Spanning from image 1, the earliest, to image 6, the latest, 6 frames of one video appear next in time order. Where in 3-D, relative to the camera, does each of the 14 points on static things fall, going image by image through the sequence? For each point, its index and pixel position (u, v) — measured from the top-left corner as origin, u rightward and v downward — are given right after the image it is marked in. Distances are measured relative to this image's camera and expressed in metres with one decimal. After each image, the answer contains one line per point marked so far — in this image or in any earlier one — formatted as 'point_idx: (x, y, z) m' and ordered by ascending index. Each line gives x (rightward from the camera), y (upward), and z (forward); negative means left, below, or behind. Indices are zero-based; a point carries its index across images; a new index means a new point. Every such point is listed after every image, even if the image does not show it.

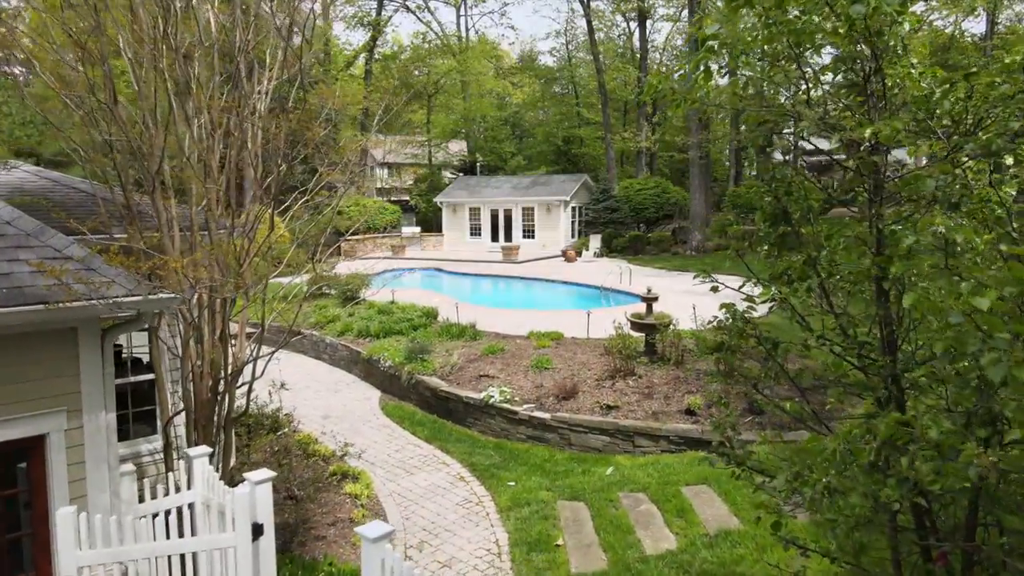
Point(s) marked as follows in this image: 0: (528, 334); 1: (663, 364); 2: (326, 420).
0: (+0.2, -0.7, +10.1) m
1: (+1.9, -1.0, +8.3) m
2: (-2.4, -1.7, +8.3) m
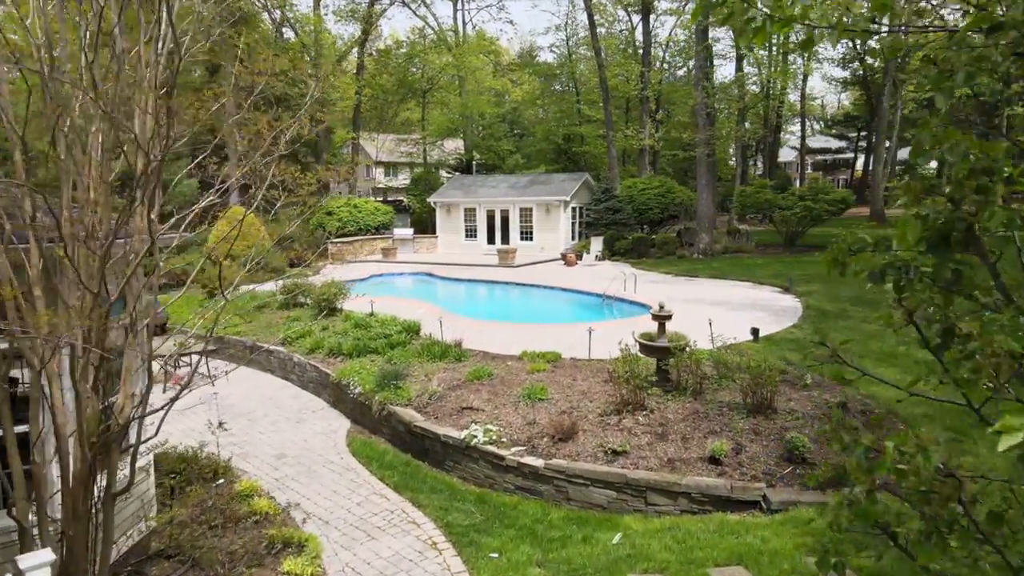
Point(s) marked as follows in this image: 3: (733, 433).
0: (+0.1, -0.9, +8.8) m
1: (+1.8, -1.2, +7.0) m
2: (-2.5, -1.9, +7.0) m
3: (+2.1, -1.4, +6.2) m
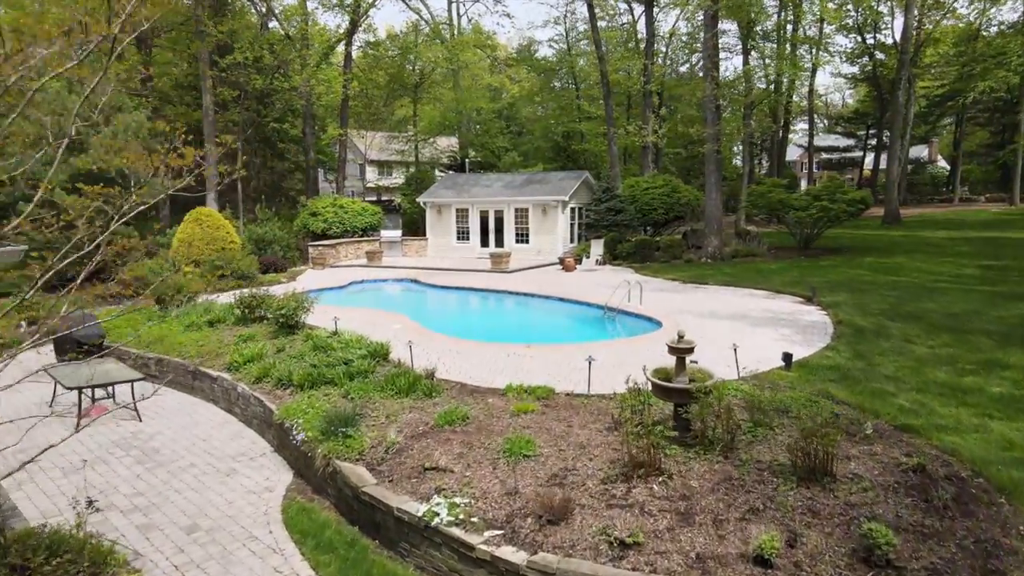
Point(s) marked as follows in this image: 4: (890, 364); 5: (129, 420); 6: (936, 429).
0: (-0.1, -1.1, +7.3) m
1: (+1.6, -1.4, +5.4) m
2: (-2.7, -2.1, +5.4) m
3: (+1.9, -1.6, +4.6) m
4: (+4.9, -1.0, +8.2) m
5: (-4.9, -1.7, +8.2) m
6: (+4.0, -1.3, +6.1) m
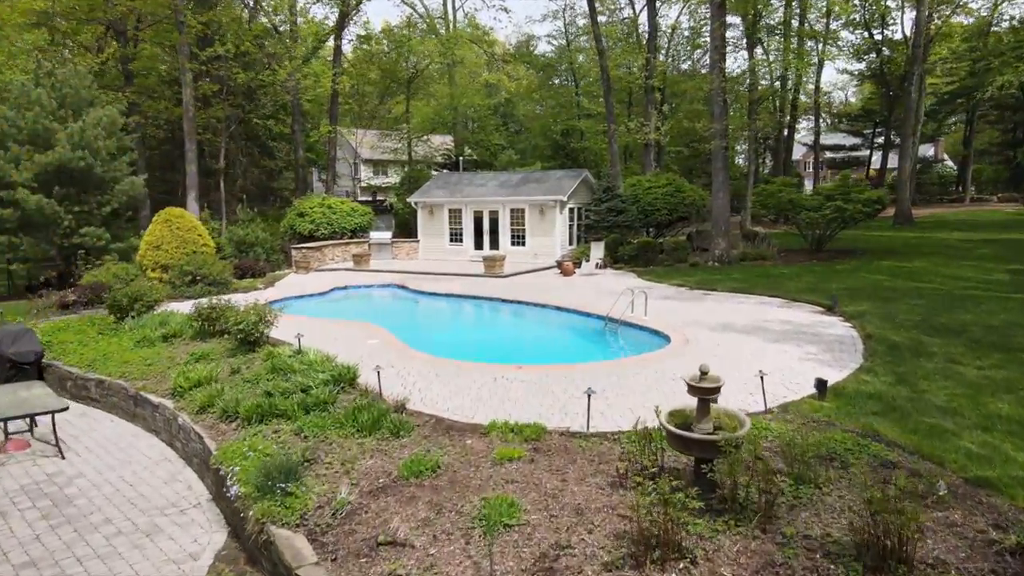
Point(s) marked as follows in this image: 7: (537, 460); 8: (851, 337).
0: (-0.2, -1.3, +6.1) m
1: (+1.5, -1.5, +4.2) m
2: (-2.9, -2.3, +4.2) m
3: (+1.8, -1.8, +3.4) m
4: (+4.7, -1.1, +7.0) m
5: (-5.1, -1.9, +7.0) m
6: (+3.9, -1.5, +4.9) m
7: (+0.2, -1.4, +5.3) m
8: (+5.3, -0.8, +10.0) m
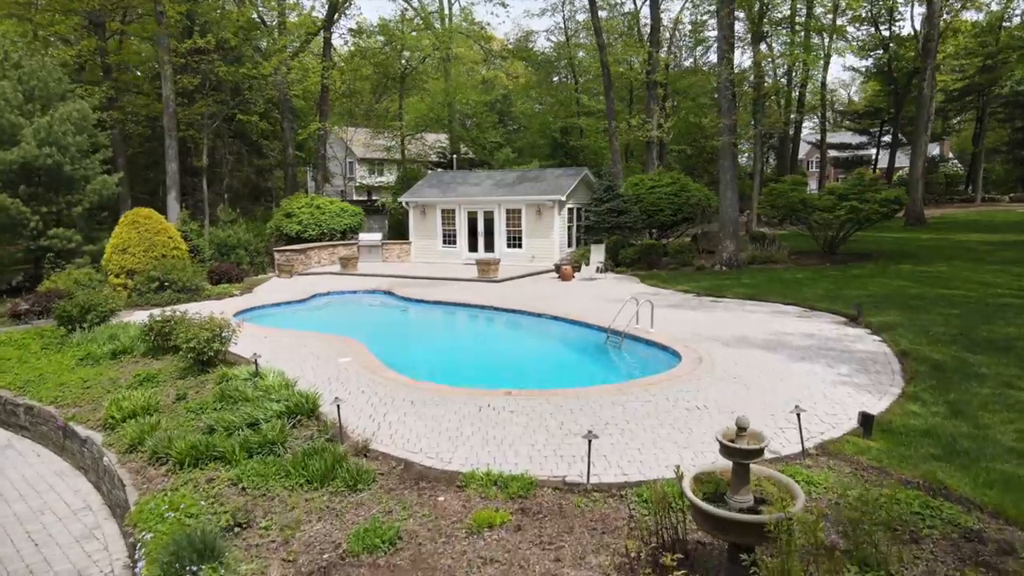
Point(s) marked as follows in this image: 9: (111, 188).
0: (-0.4, -1.4, +5.0) m
1: (+1.3, -1.7, +3.1) m
2: (-3.0, -2.4, +3.1) m
3: (+1.6, -1.9, +2.3) m
4: (+4.6, -1.3, +5.9) m
5: (-5.2, -2.0, +5.9) m
6: (+3.8, -1.6, +3.8) m
7: (+0.1, -1.6, +4.2) m
8: (+5.1, -0.9, +8.9) m
9: (-11.9, +3.0, +19.0) m
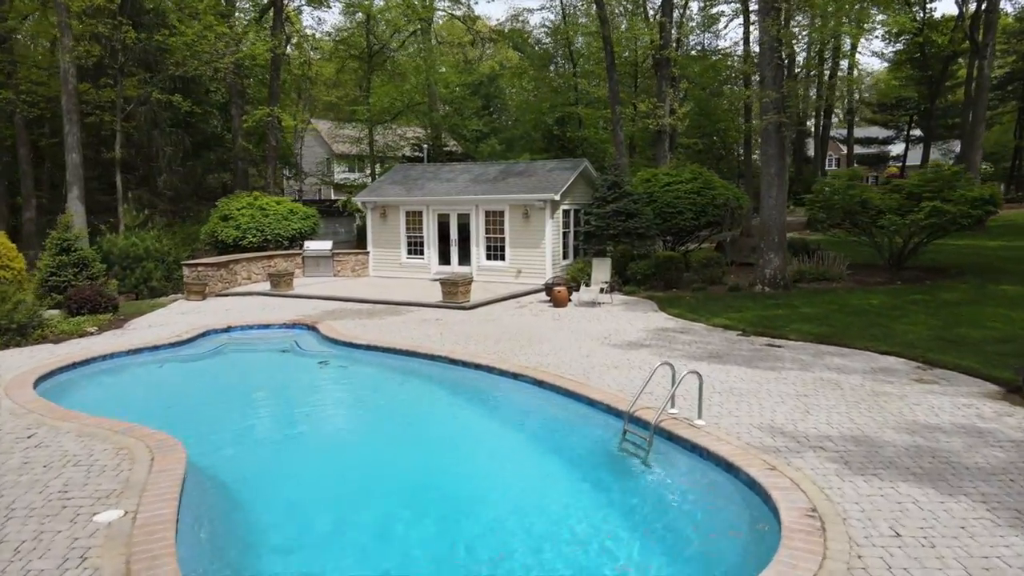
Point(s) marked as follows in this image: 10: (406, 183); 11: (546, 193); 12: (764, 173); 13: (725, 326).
0: (-0.8, -2.0, +0.6) m
1: (+0.9, -2.3, -1.2) m
2: (-3.5, -3.0, -1.2) m
3: (+1.2, -2.5, -2.1) m
4: (+4.1, -1.9, +1.6) m
5: (-5.7, -2.6, +1.6) m
6: (+3.3, -2.2, -0.5) m
7: (-0.4, -2.1, -0.1) m
8: (+4.7, -1.5, +4.5) m
9: (-12.4, +2.4, +14.7) m
10: (-3.1, +3.1, +18.8) m
11: (+0.9, +2.4, +16.2) m
12: (+5.6, +2.6, +14.3) m
13: (+3.6, -0.6, +10.9) m
